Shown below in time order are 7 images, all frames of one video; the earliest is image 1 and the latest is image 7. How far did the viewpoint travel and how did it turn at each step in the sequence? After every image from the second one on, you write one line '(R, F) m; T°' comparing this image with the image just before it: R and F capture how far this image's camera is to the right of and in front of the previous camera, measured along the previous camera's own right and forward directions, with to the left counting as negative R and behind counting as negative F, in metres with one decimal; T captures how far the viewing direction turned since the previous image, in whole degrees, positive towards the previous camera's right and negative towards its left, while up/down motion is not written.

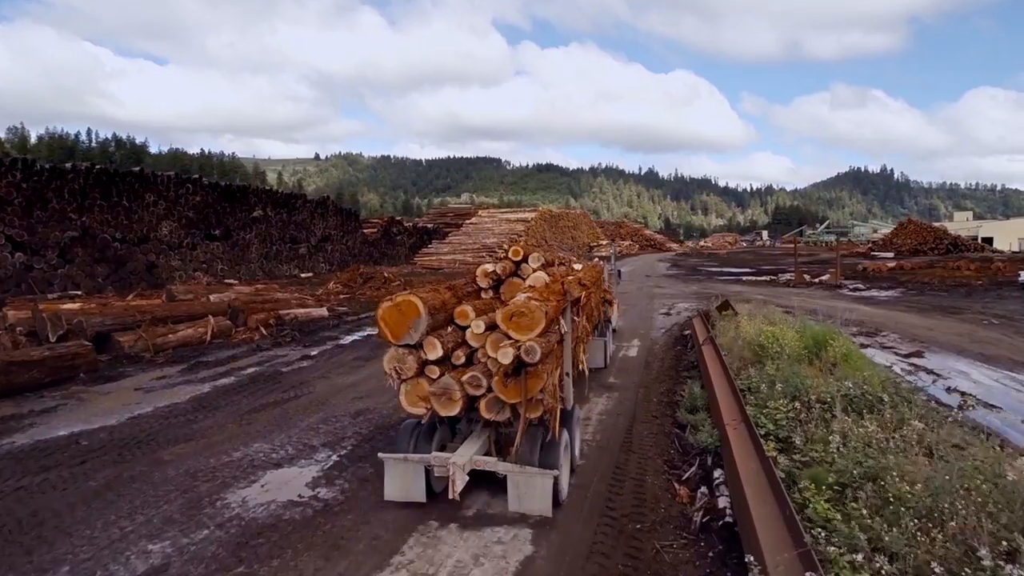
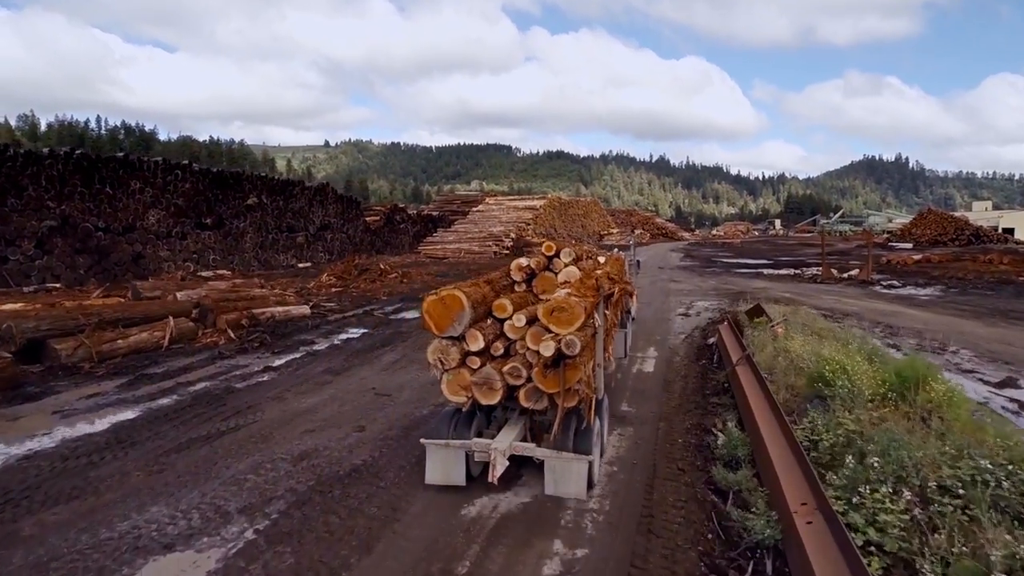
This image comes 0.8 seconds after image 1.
(+0.1, +1.1) m; -1°
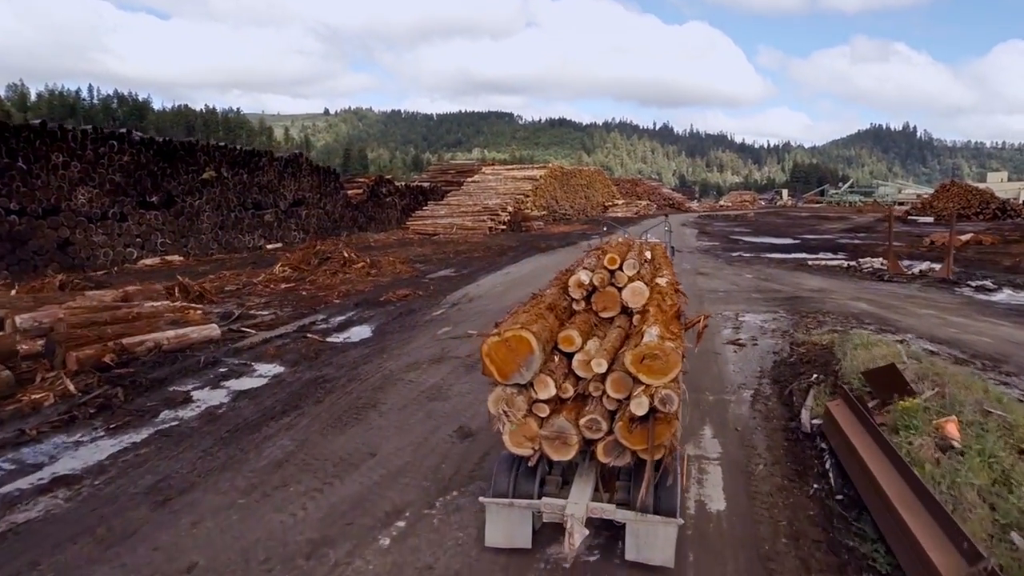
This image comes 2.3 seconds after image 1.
(+0.2, +2.9) m; 0°
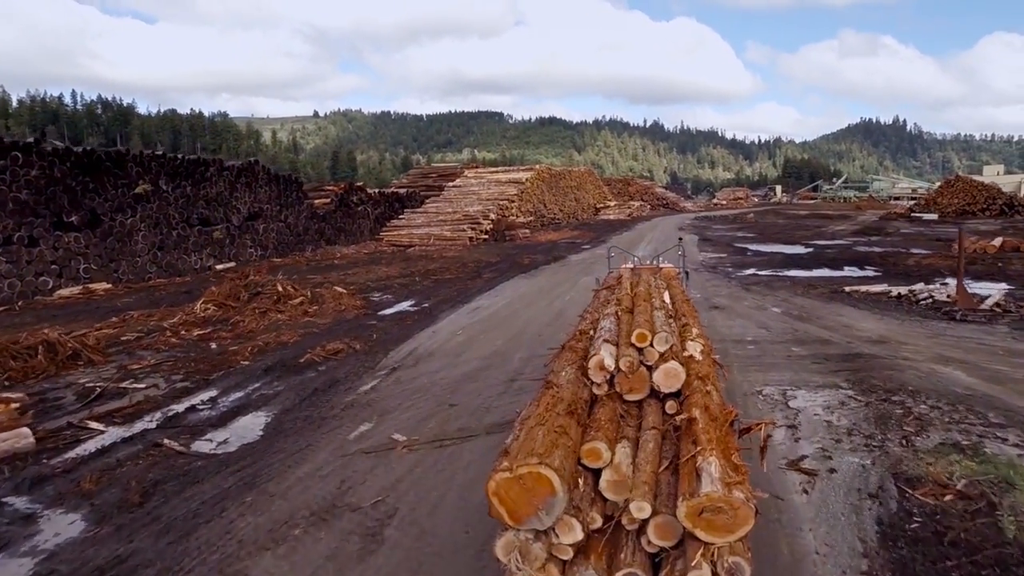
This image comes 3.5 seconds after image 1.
(+0.3, +2.5) m; +1°
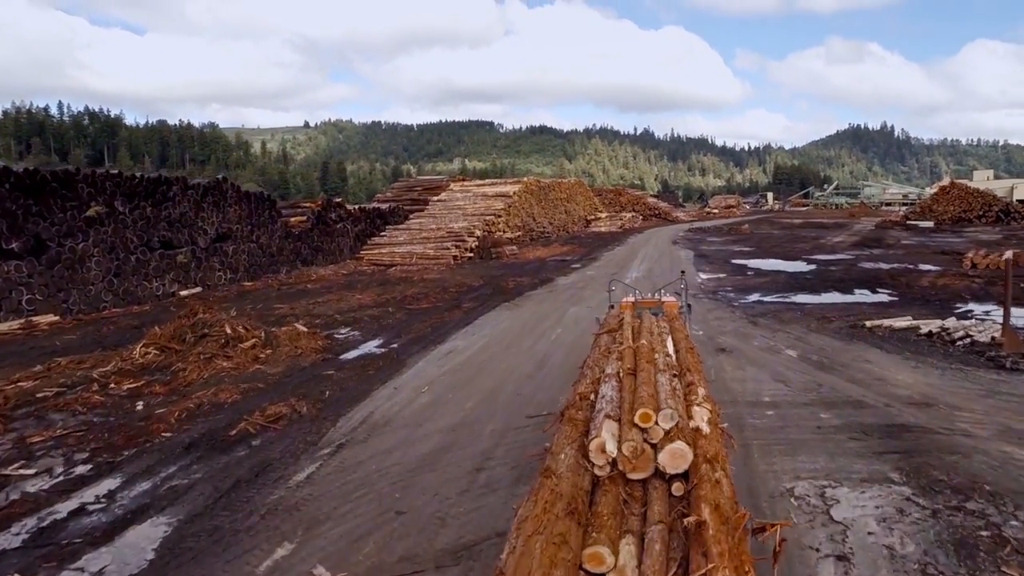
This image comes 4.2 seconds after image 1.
(+0.2, +1.3) m; +1°
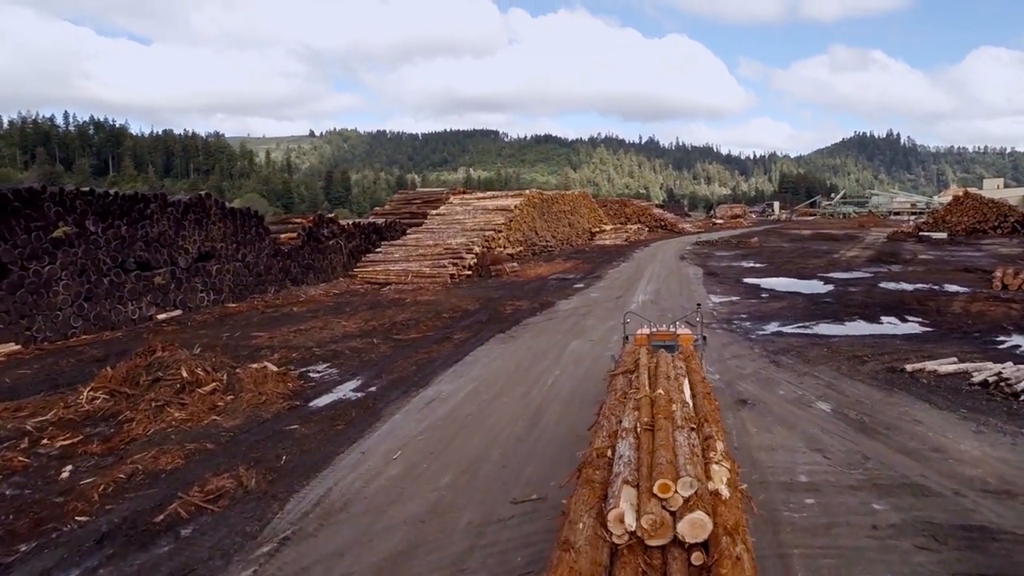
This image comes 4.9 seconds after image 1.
(+0.2, +1.2) m; 0°
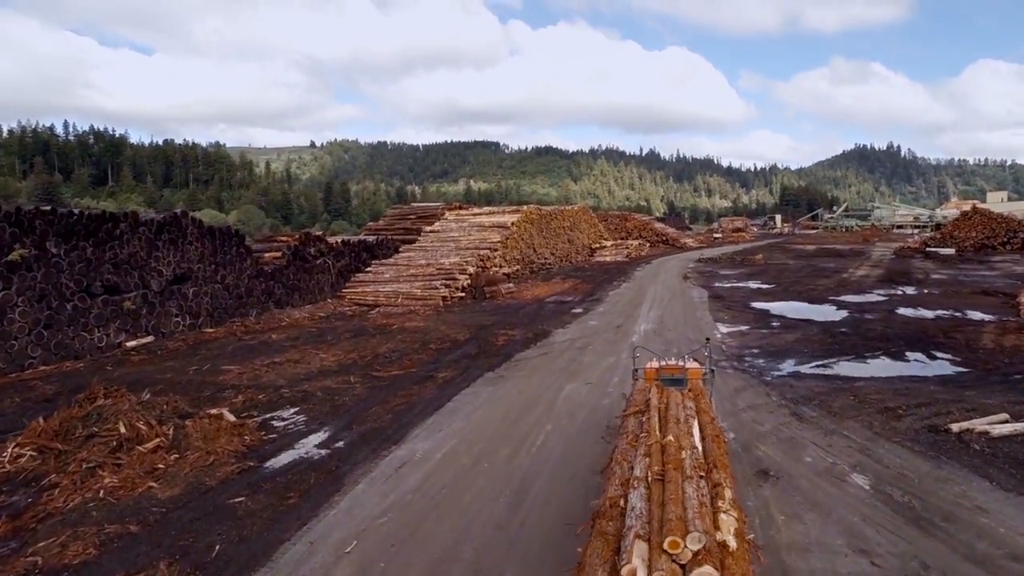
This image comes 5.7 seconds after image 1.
(+0.2, +1.1) m; 0°
